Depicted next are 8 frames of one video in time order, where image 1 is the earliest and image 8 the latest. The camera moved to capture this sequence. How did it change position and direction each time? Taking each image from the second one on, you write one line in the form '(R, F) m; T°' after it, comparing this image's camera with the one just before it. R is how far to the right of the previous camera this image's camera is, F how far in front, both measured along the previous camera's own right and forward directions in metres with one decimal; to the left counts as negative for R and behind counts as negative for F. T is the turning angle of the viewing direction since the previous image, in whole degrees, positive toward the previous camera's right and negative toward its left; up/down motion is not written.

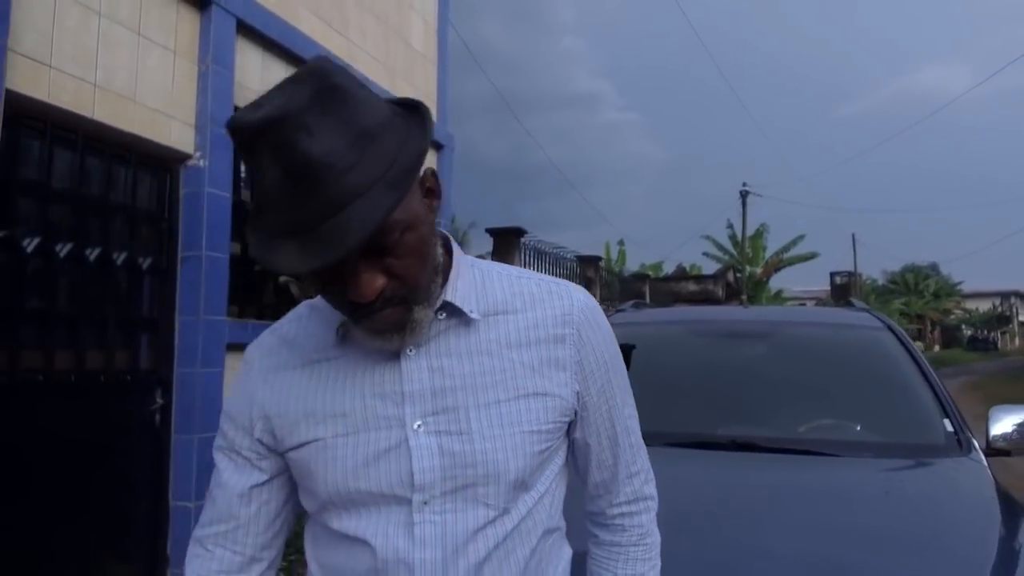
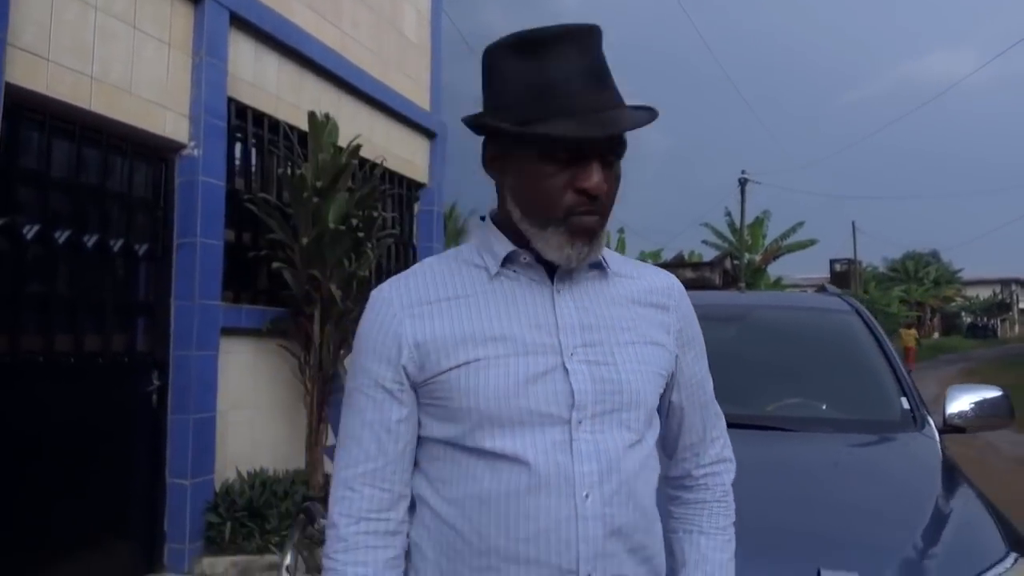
(+0.1, -0.2) m; 0°
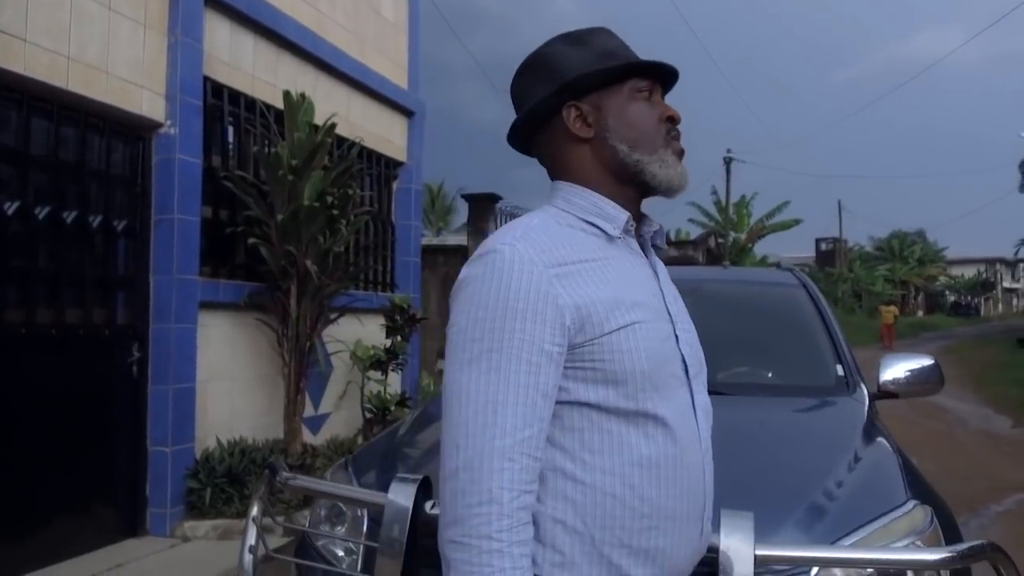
(+0.1, -0.2) m; +1°
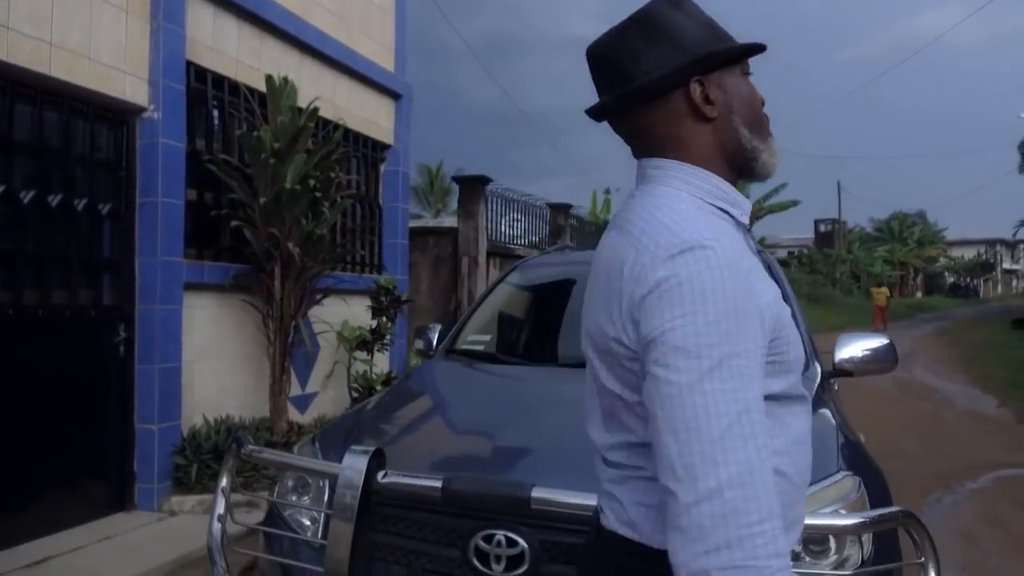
(+0.2, -0.1) m; 0°
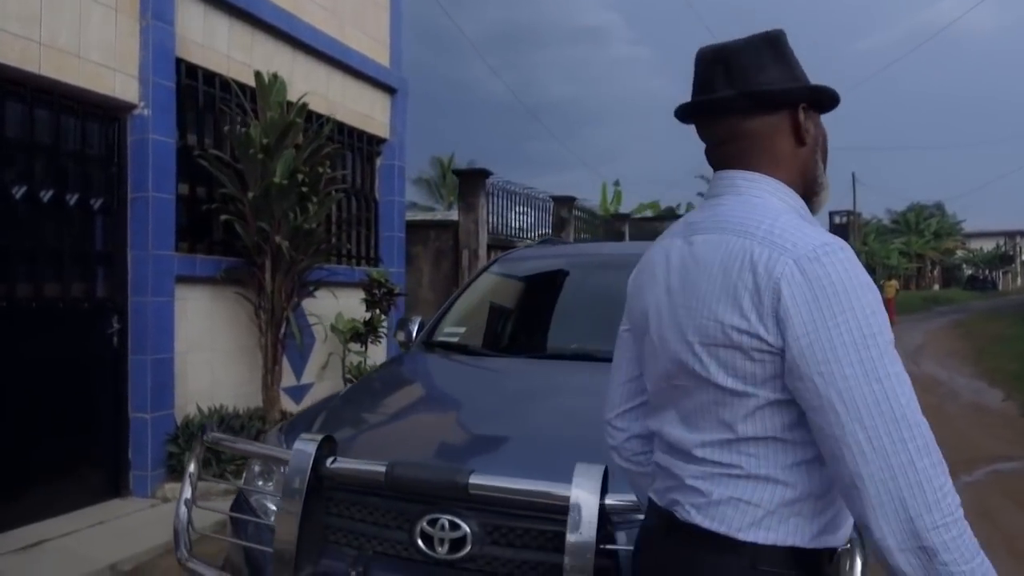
(+0.2, -0.1) m; -1°
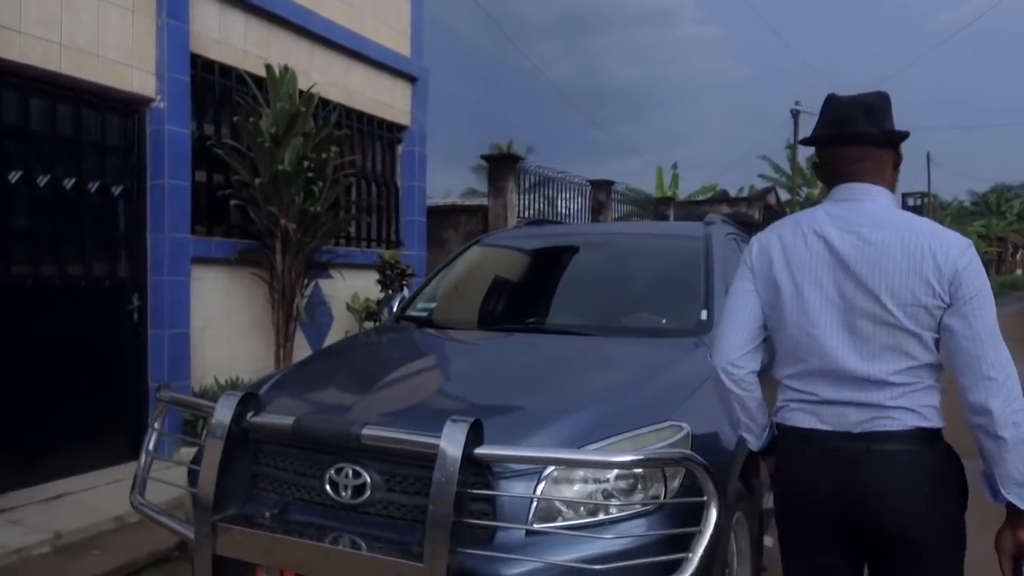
(+0.6, -0.2) m; -5°
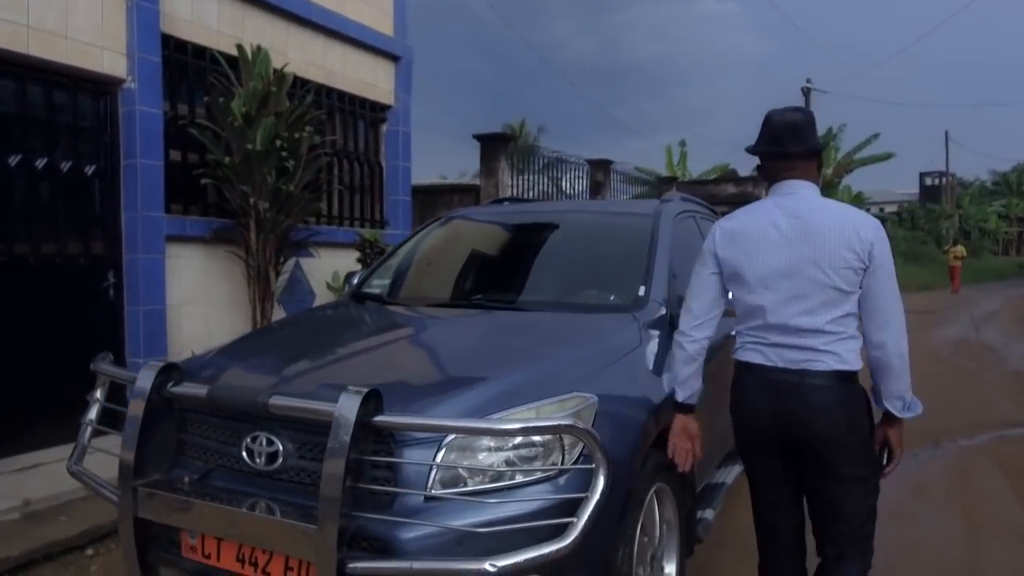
(+0.4, -0.1) m; -1°
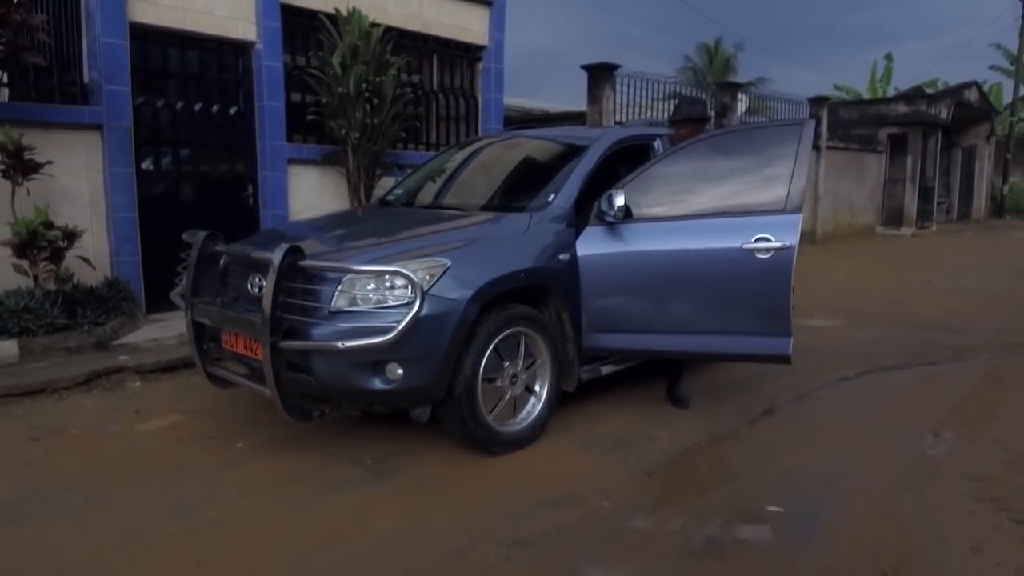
(+1.8, -1.3) m; -15°
